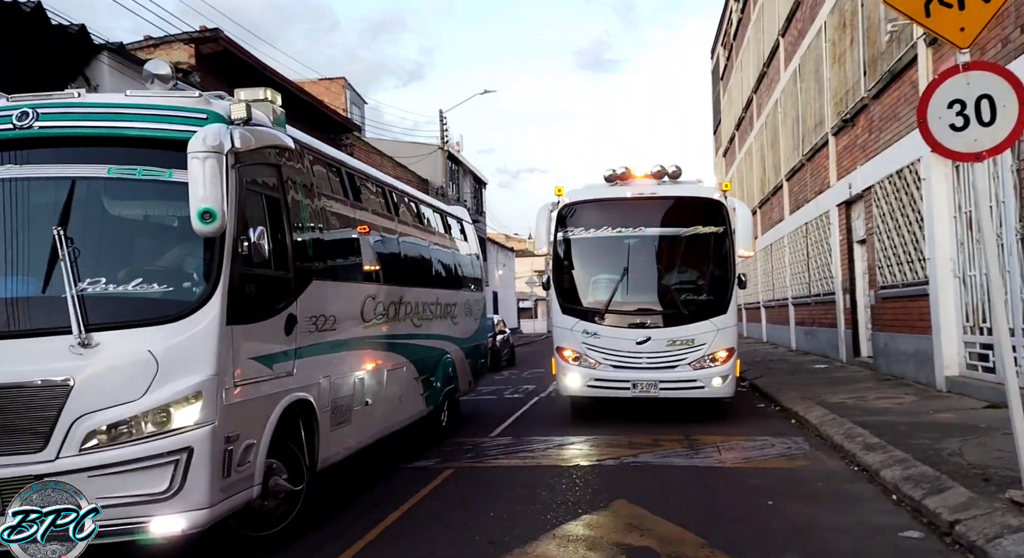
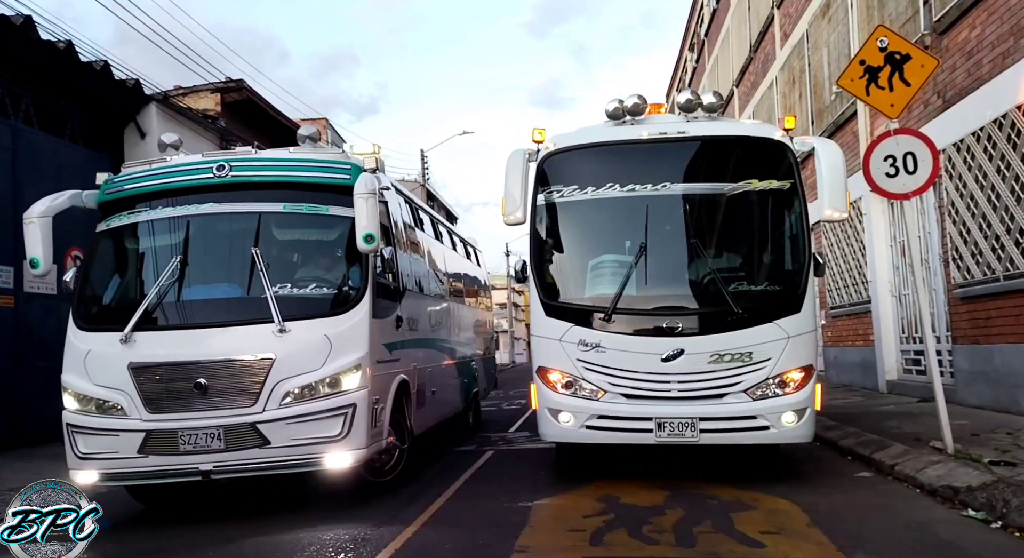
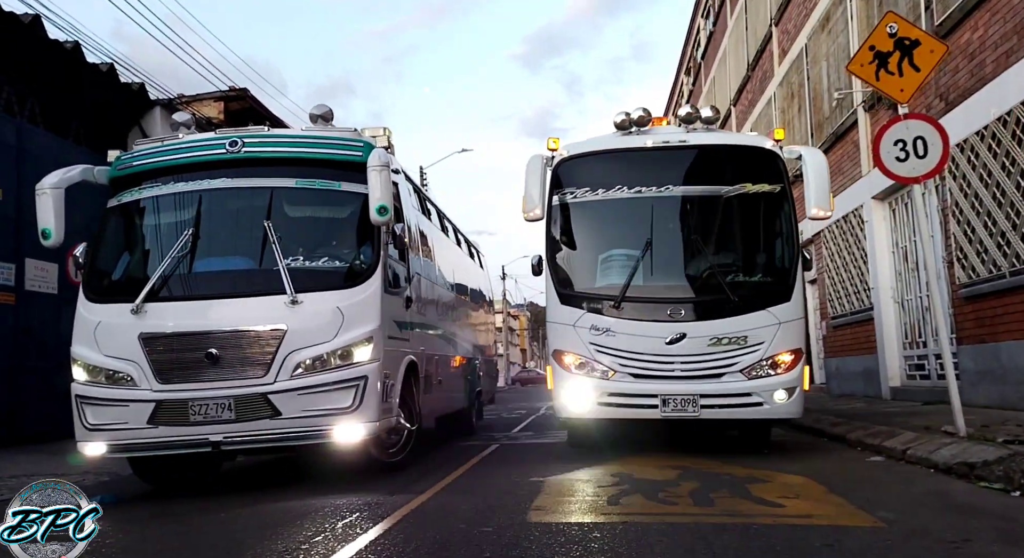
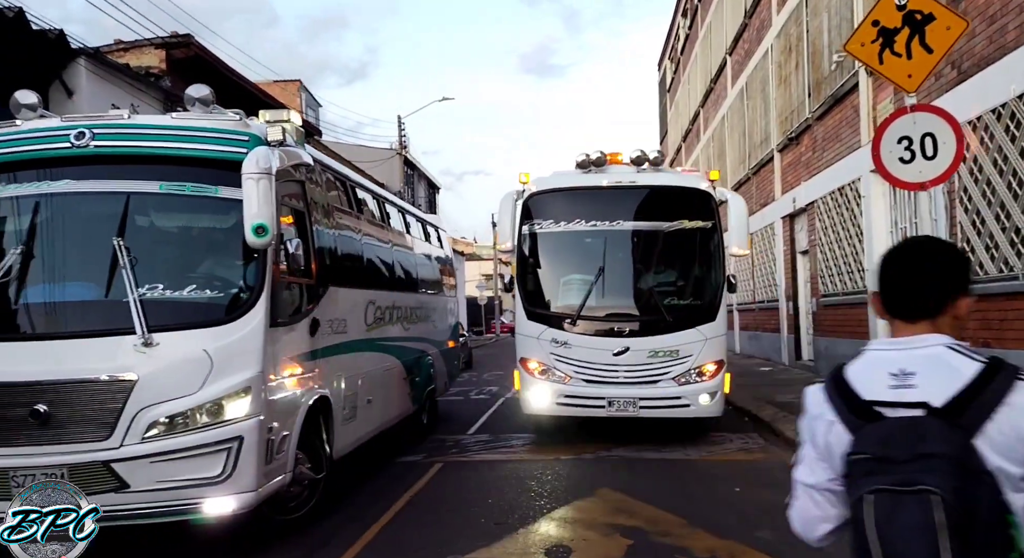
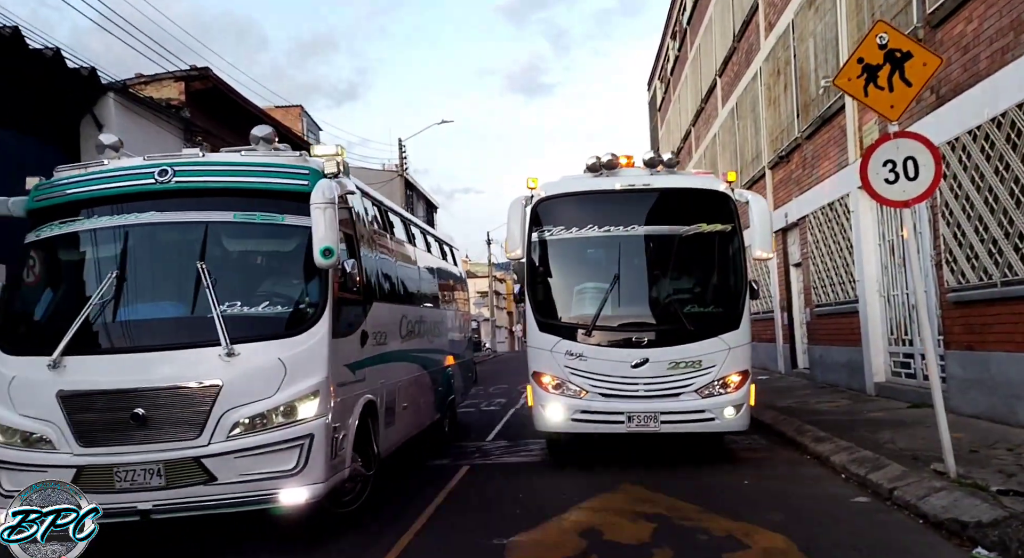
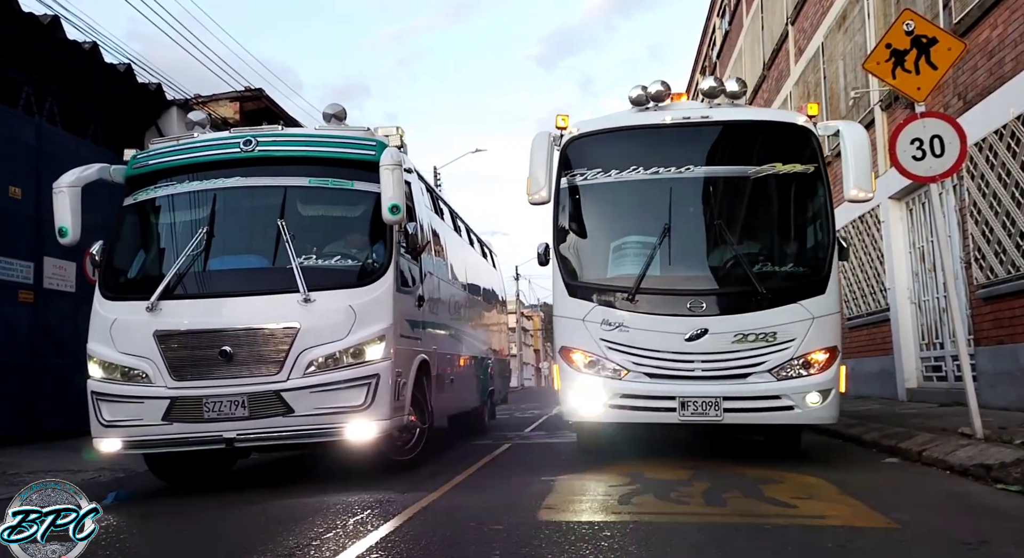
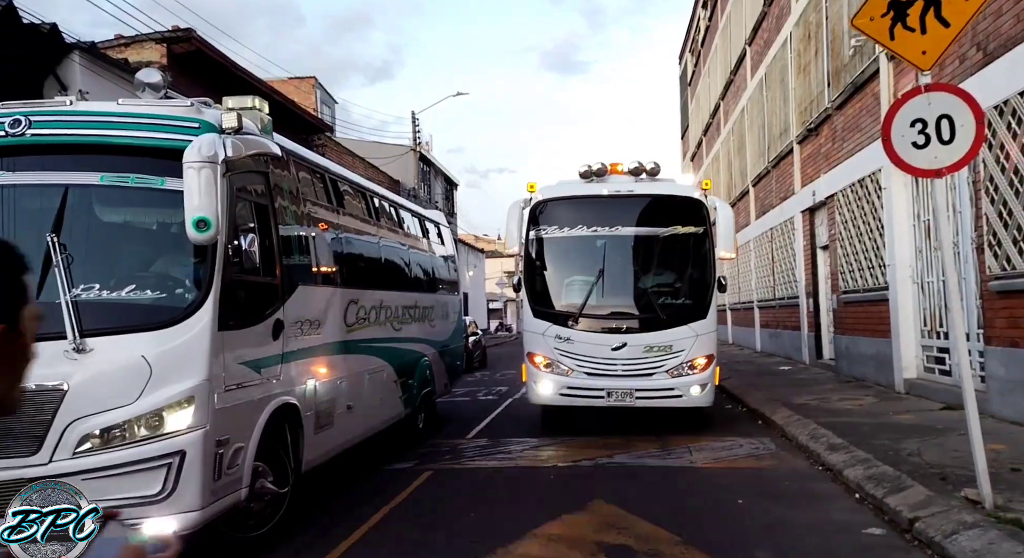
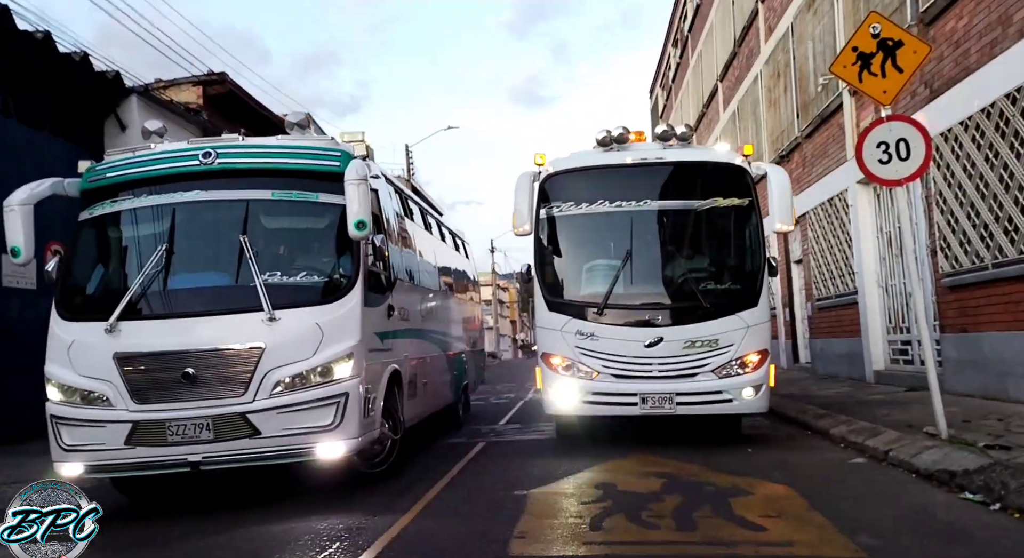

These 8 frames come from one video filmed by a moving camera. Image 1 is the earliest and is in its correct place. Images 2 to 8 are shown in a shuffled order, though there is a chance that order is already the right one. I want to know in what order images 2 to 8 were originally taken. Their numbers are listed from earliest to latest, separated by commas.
7, 4, 5, 8, 3, 6, 2
